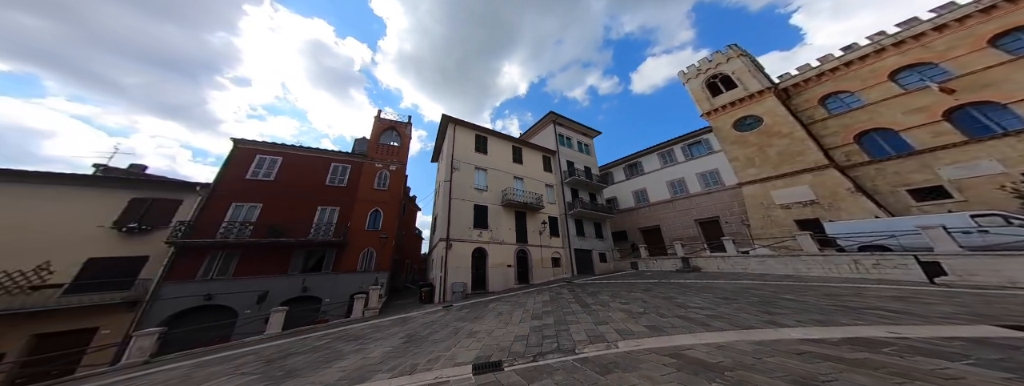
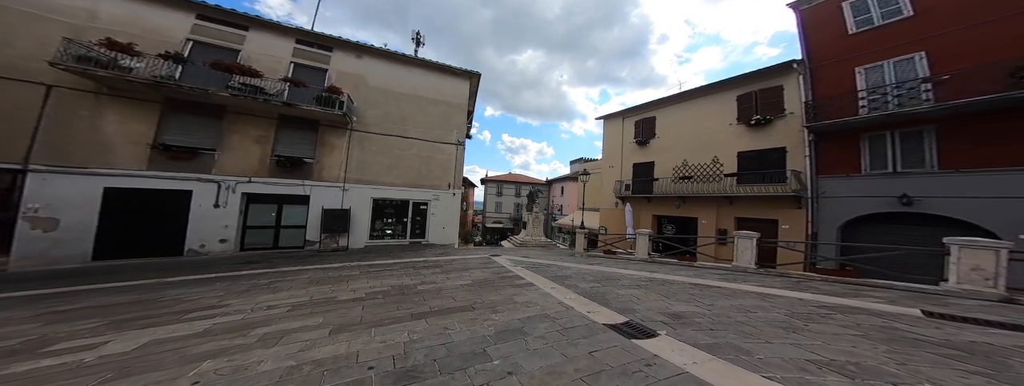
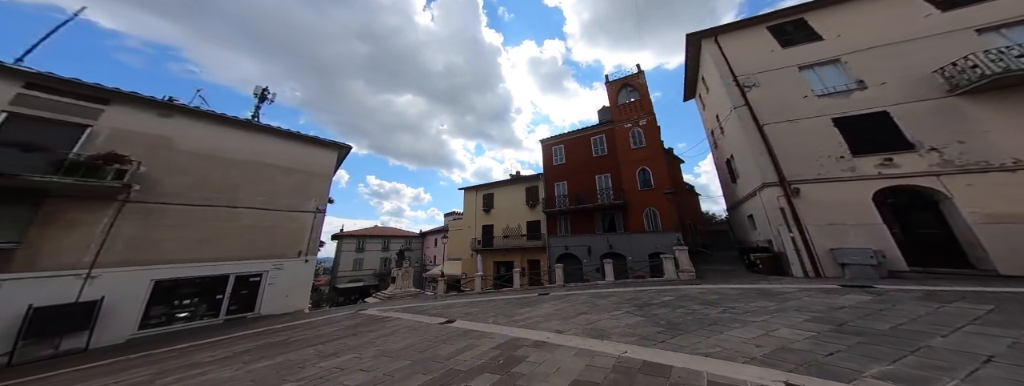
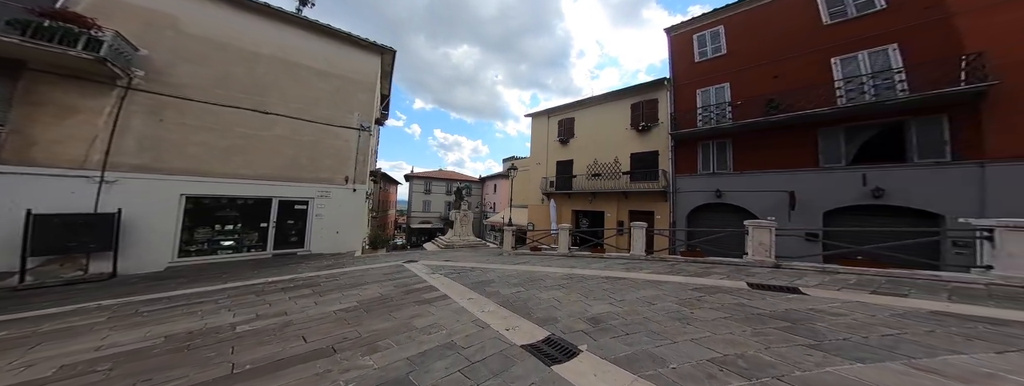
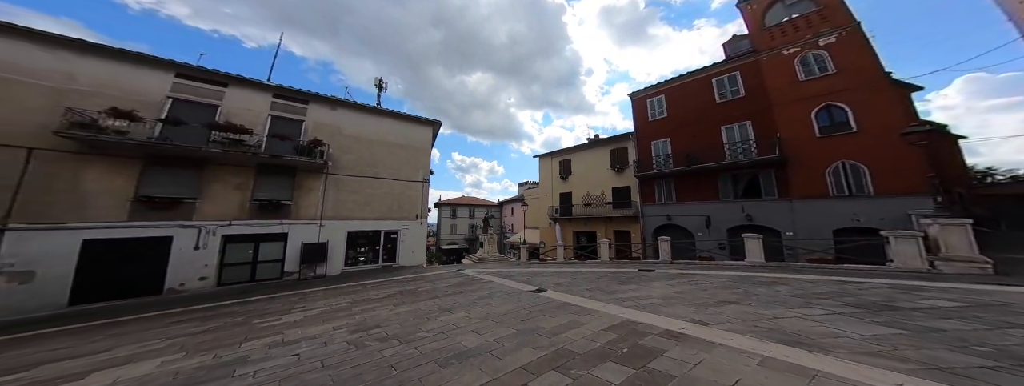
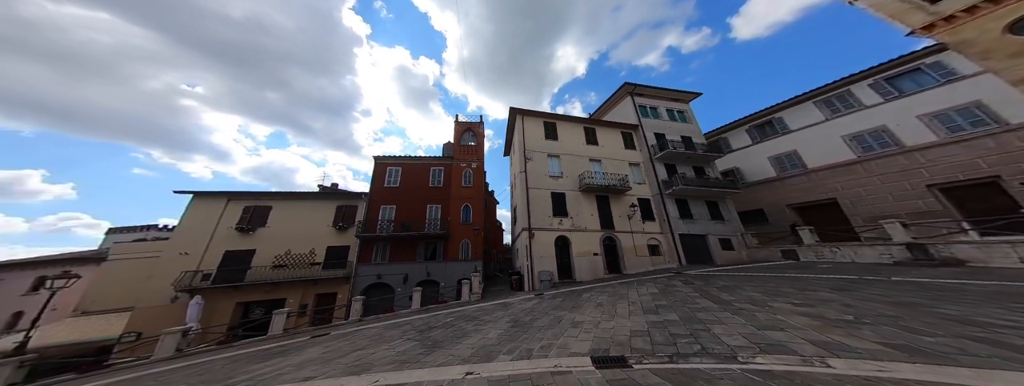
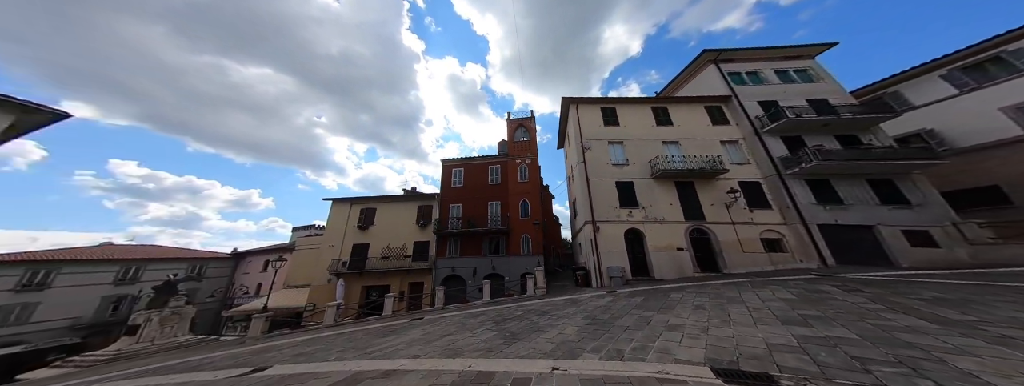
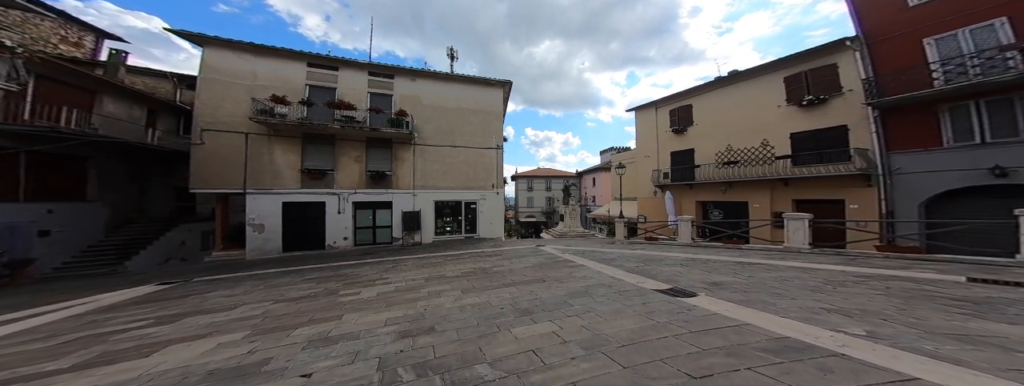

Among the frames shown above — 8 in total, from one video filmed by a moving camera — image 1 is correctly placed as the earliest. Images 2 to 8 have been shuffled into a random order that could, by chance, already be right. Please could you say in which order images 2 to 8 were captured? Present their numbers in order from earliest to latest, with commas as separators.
6, 7, 3, 5, 8, 2, 4
